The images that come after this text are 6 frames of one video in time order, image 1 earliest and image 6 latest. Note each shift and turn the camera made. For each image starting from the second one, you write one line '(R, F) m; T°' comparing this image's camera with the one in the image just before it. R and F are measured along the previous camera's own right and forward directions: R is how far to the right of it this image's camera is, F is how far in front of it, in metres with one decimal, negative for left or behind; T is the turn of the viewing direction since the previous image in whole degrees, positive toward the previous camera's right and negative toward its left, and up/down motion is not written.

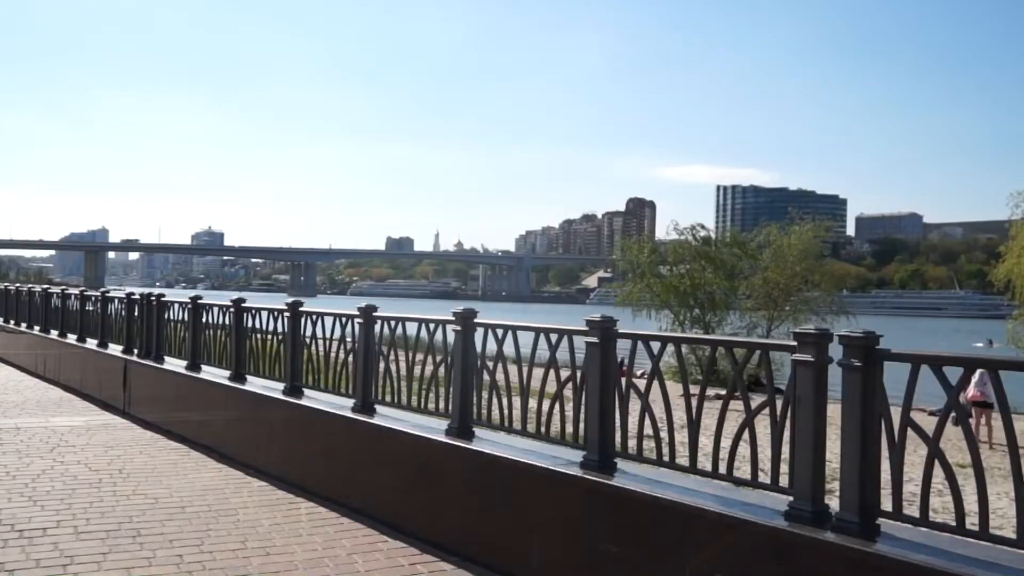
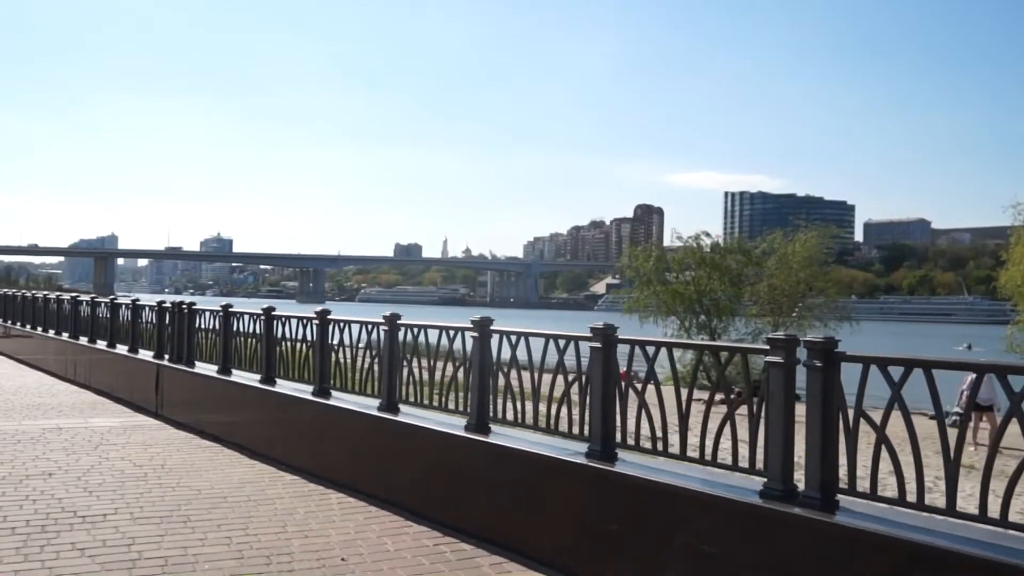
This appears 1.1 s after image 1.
(0.0, -0.7) m; 0°
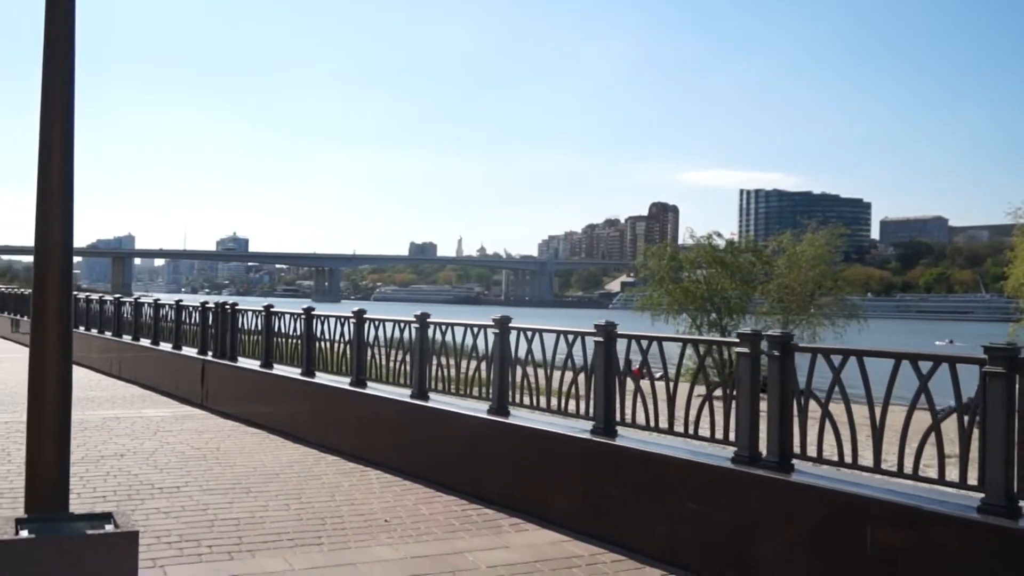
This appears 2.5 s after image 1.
(0.0, -1.1) m; -1°
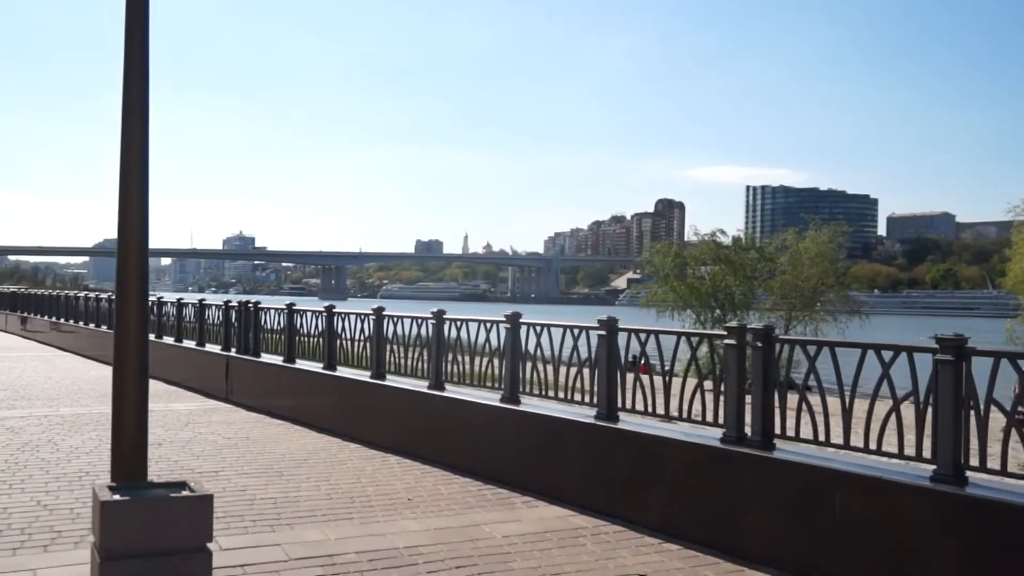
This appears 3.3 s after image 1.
(0.0, -0.7) m; 0°
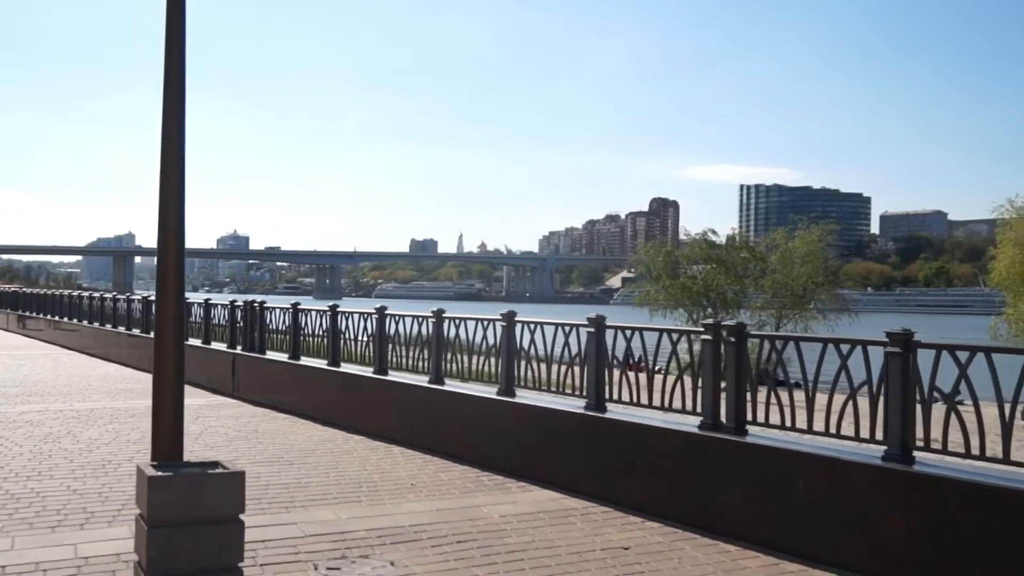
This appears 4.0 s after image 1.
(0.0, -0.6) m; 0°
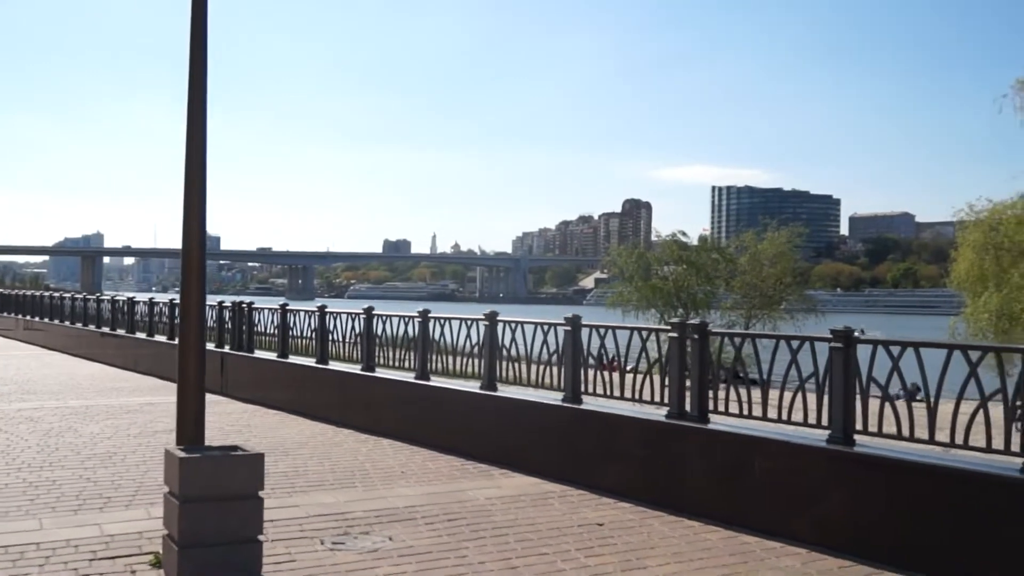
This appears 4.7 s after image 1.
(-0.1, -0.7) m; +2°
